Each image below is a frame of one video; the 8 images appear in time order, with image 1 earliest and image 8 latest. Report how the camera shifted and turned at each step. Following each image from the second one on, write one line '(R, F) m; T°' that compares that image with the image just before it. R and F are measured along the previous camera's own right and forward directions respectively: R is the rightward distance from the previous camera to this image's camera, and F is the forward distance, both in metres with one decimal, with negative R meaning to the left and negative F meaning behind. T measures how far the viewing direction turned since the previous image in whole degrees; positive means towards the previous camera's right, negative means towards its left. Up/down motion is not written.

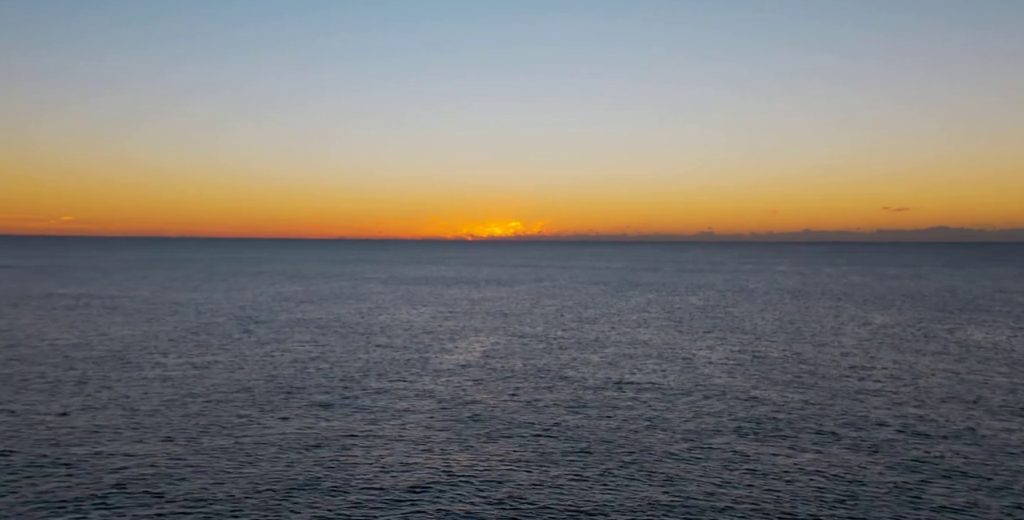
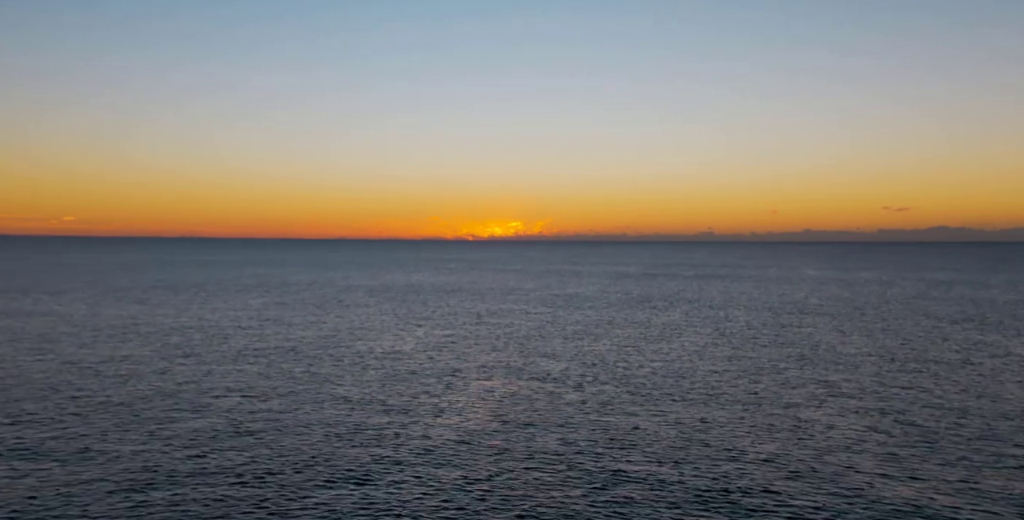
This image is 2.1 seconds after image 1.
(-1.1, +20.4) m; 0°
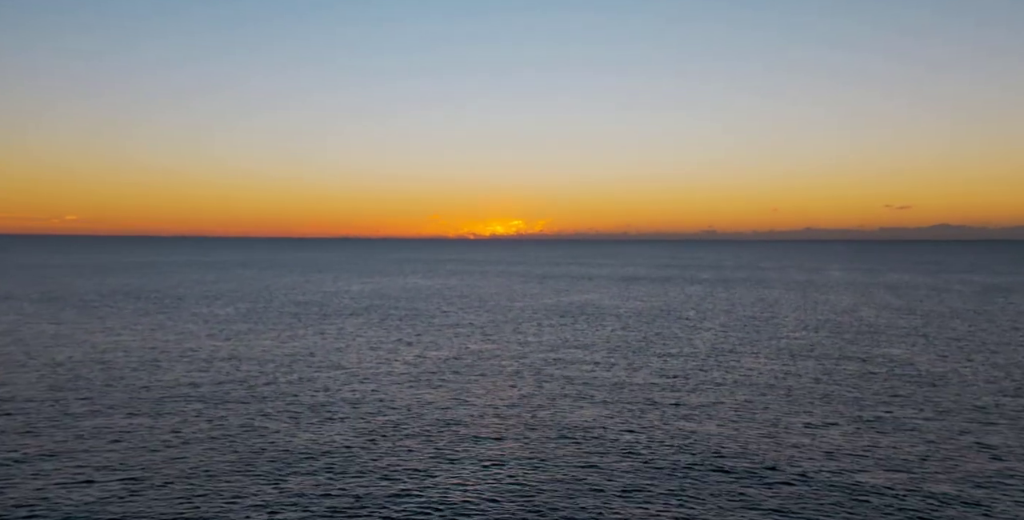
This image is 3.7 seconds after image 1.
(-1.0, +16.3) m; 0°
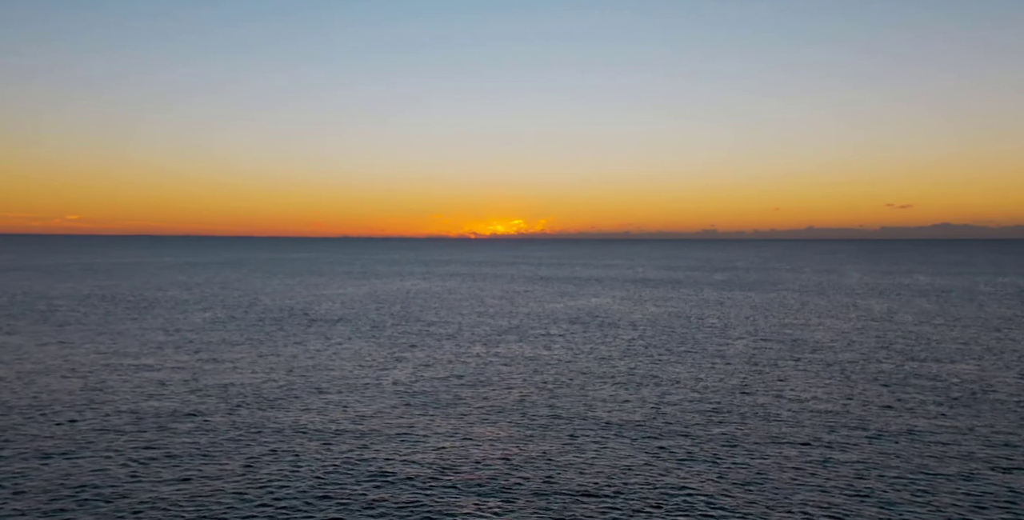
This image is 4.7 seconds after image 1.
(-0.5, +9.5) m; 0°
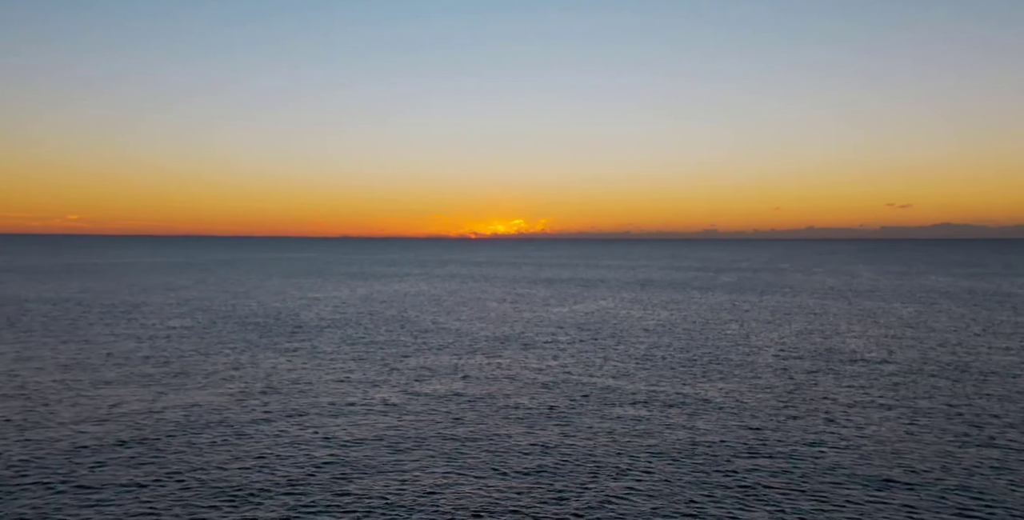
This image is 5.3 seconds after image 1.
(-0.4, +7.1) m; 0°
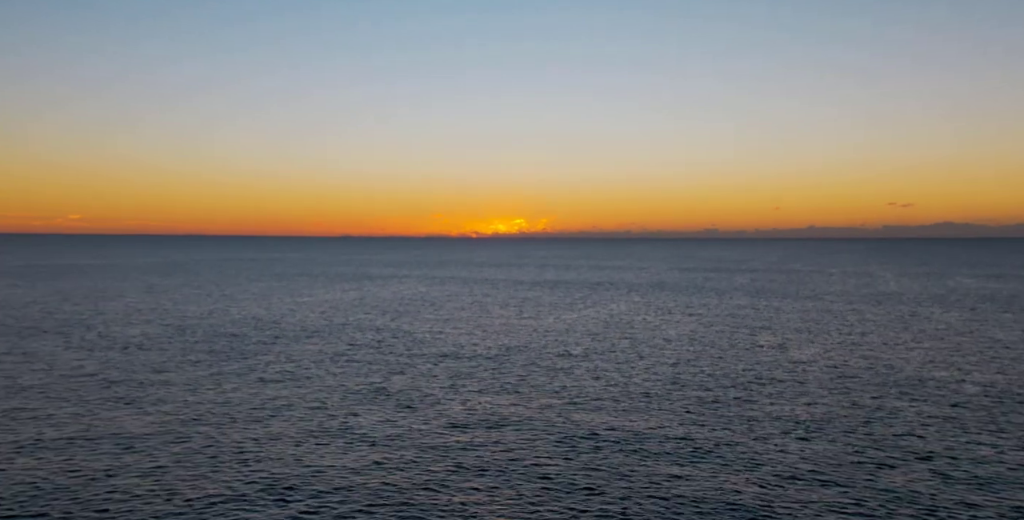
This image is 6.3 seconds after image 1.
(-0.5, +10.0) m; 0°
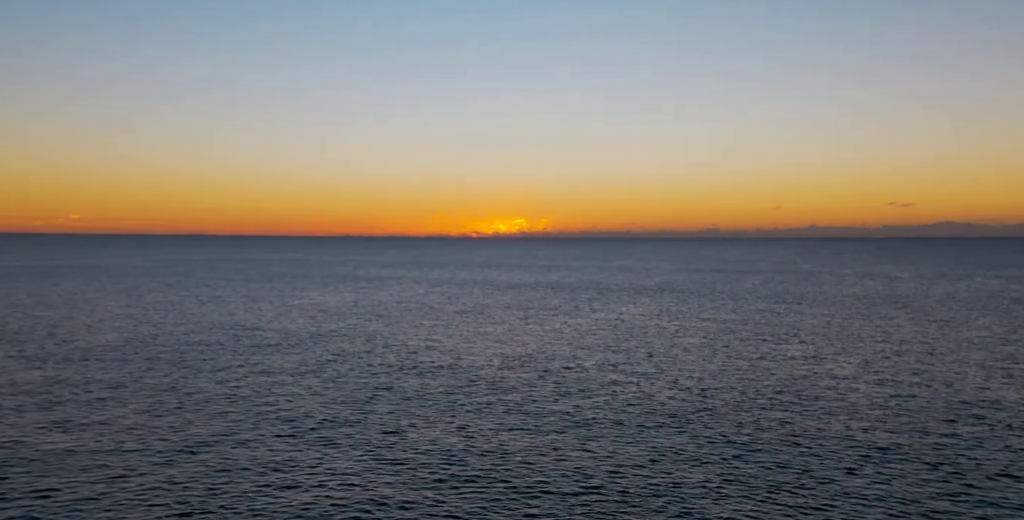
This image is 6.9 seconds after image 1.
(-0.3, +7.4) m; 0°
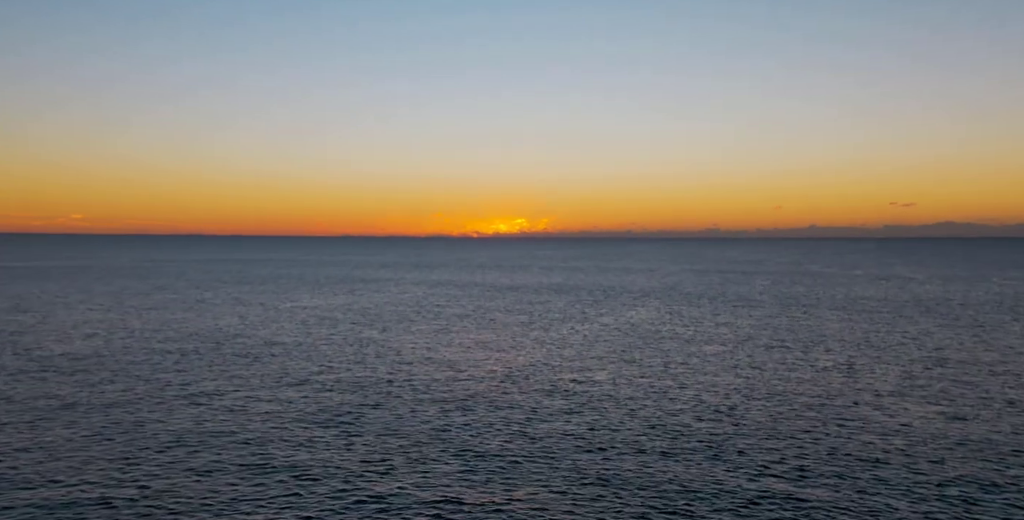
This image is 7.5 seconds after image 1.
(-0.3, +6.2) m; 0°
